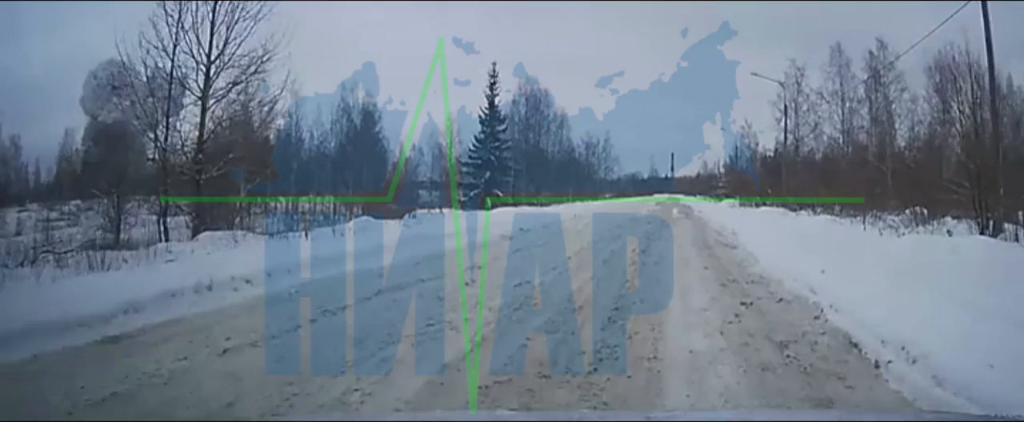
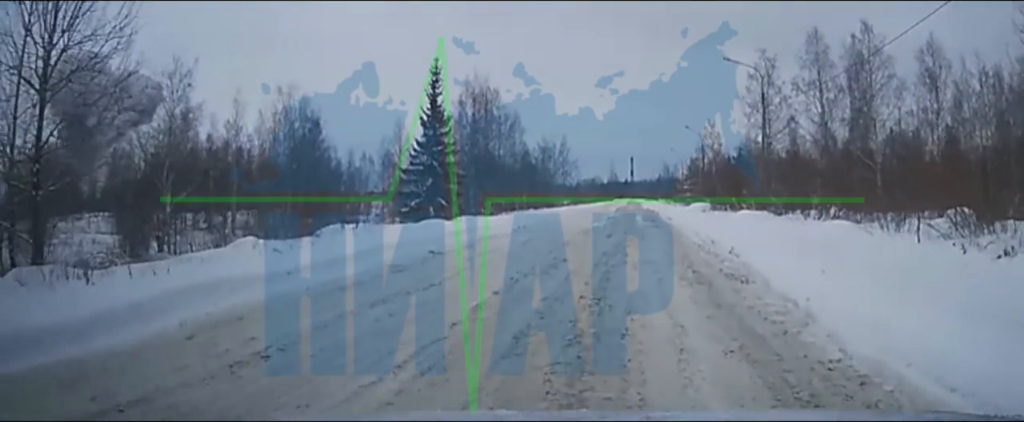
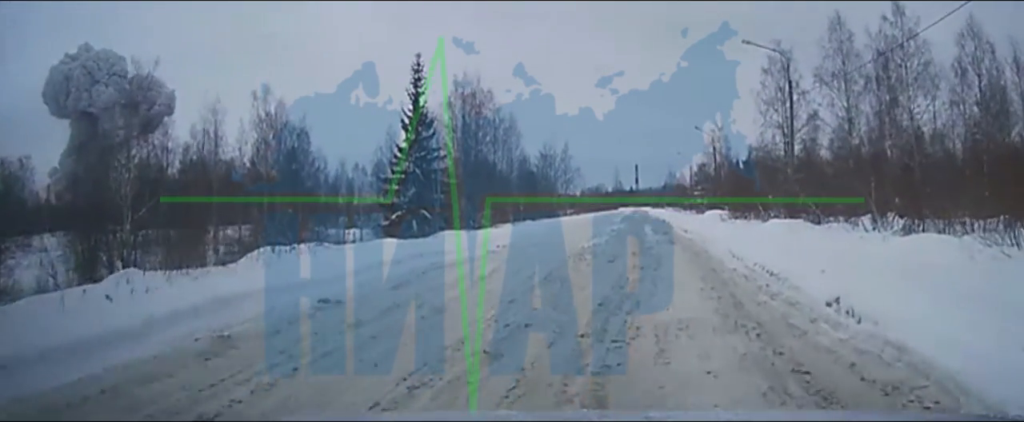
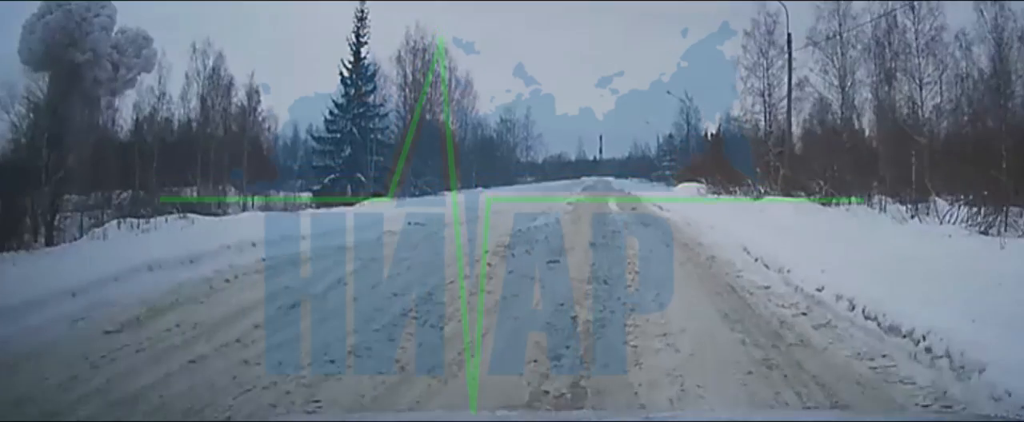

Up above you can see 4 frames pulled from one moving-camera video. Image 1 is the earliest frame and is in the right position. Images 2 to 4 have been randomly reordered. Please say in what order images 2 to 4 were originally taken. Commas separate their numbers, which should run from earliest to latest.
2, 3, 4
